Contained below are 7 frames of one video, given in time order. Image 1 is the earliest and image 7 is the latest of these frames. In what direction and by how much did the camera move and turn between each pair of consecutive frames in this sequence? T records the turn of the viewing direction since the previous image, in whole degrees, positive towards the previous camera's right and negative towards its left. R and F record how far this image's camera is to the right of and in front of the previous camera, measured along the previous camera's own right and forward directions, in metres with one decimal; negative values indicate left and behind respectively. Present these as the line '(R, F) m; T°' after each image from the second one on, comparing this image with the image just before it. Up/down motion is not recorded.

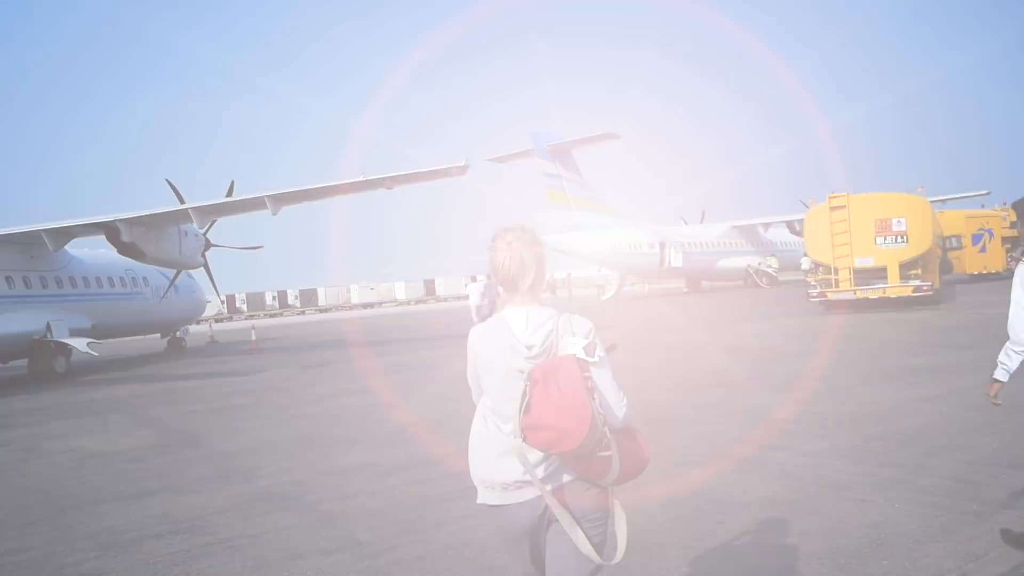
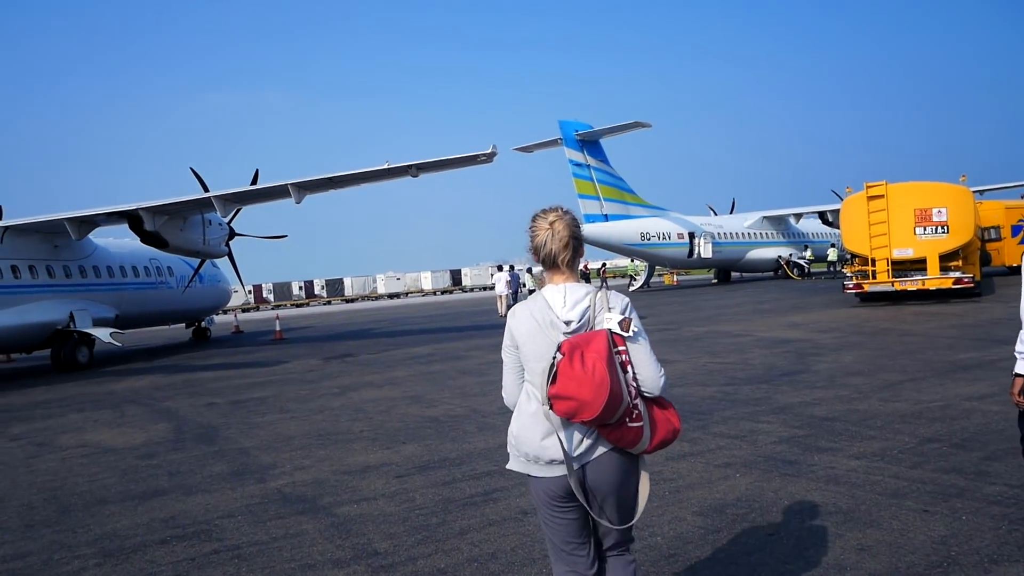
(0.0, +0.4) m; -2°
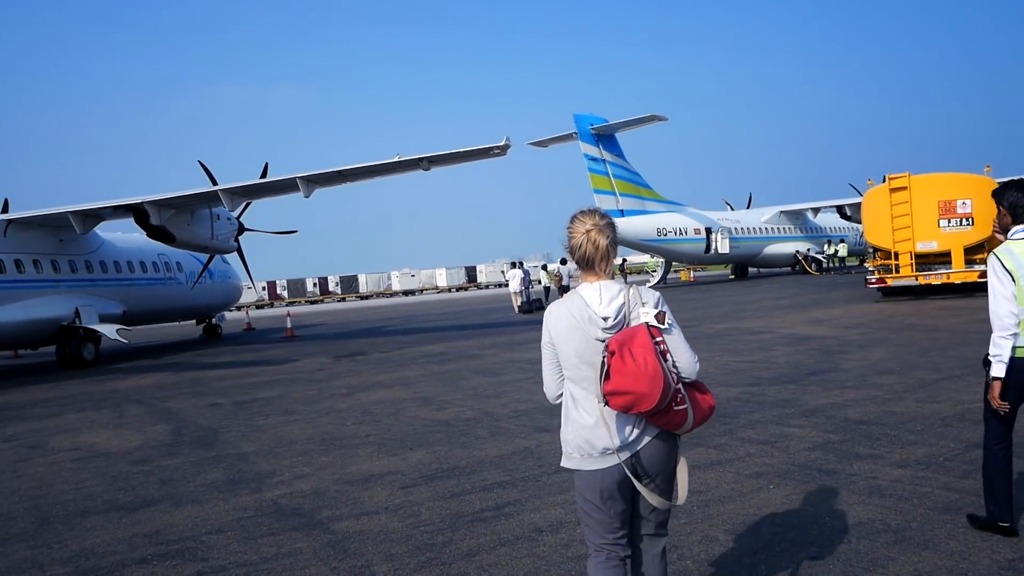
(0.0, +0.4) m; -1°
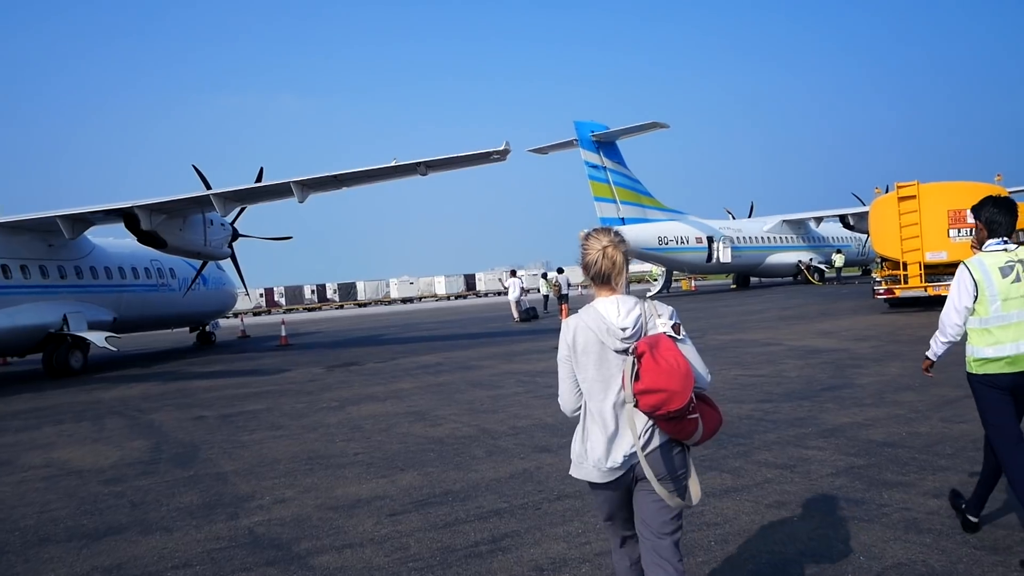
(0.0, +0.4) m; 0°
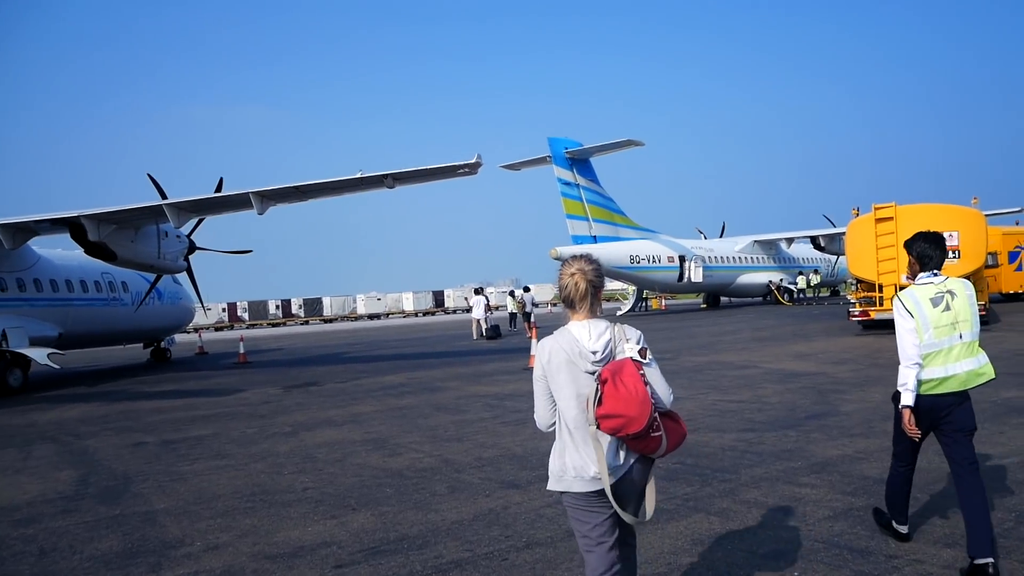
(0.0, +0.5) m; +2°
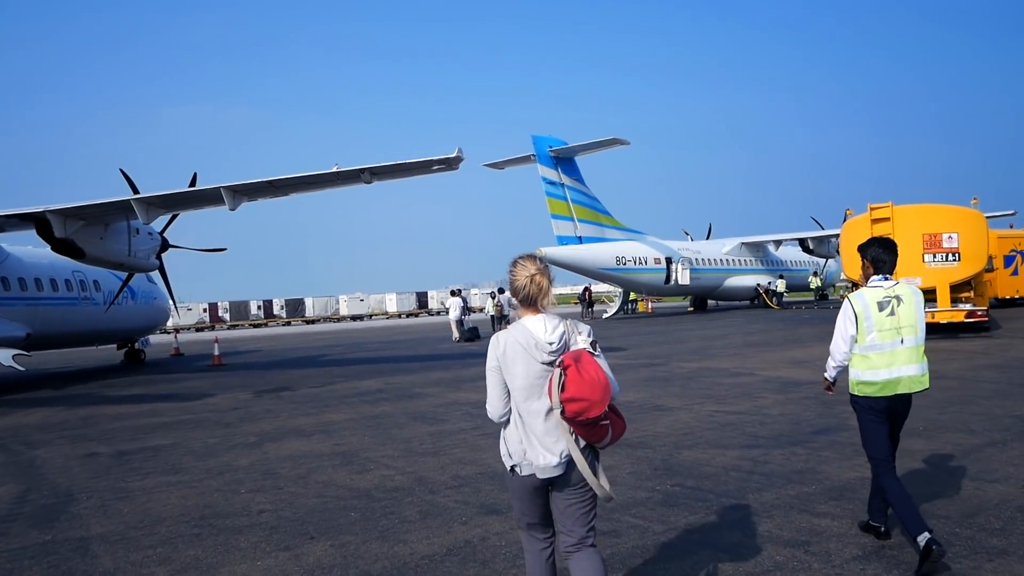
(0.0, +0.6) m; +1°
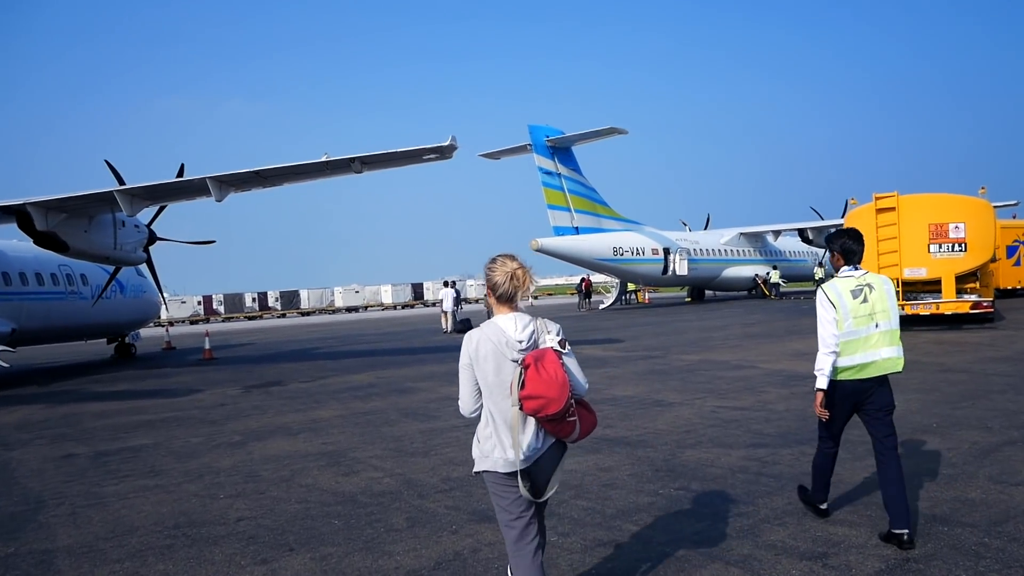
(0.0, +0.3) m; 0°
